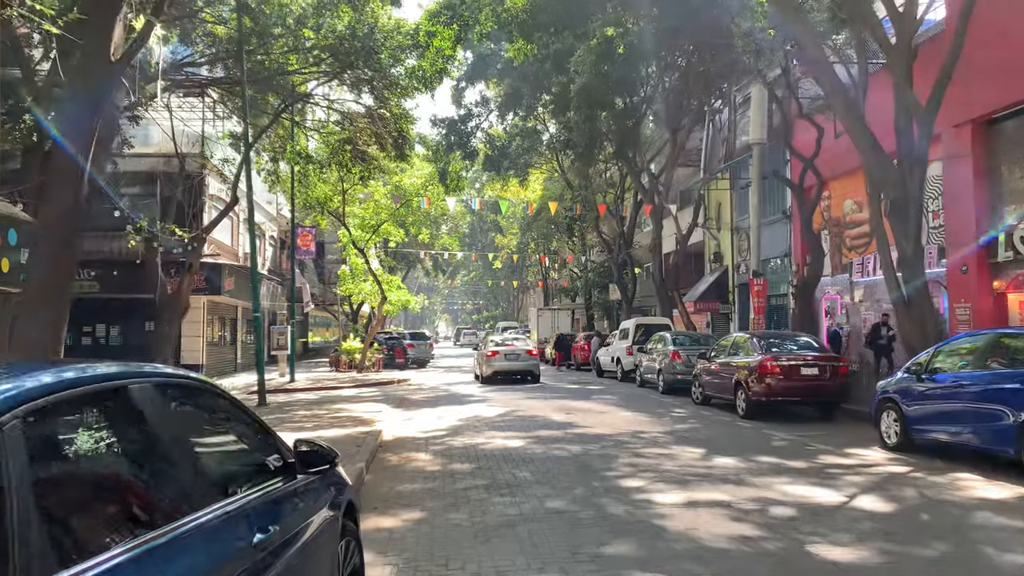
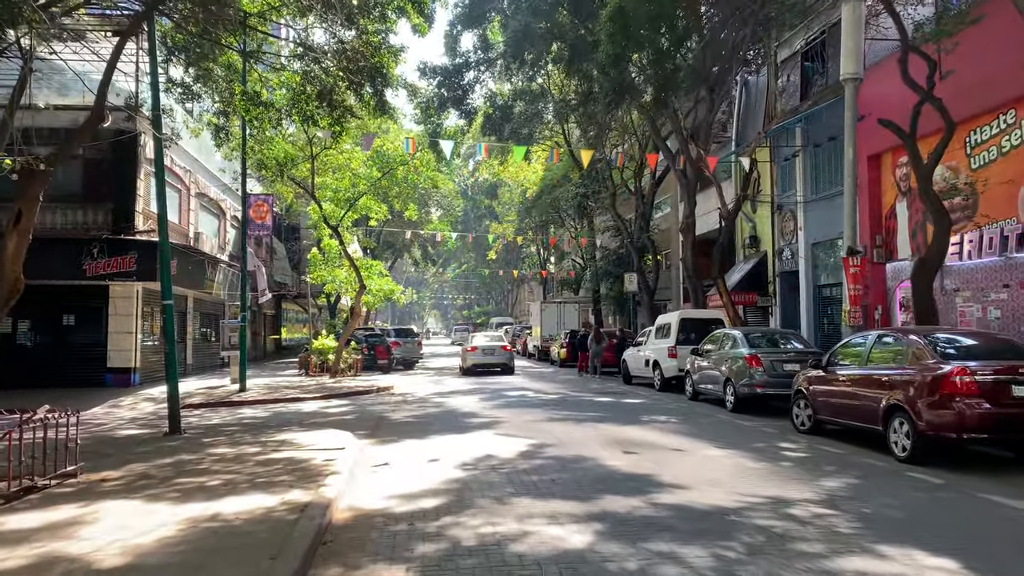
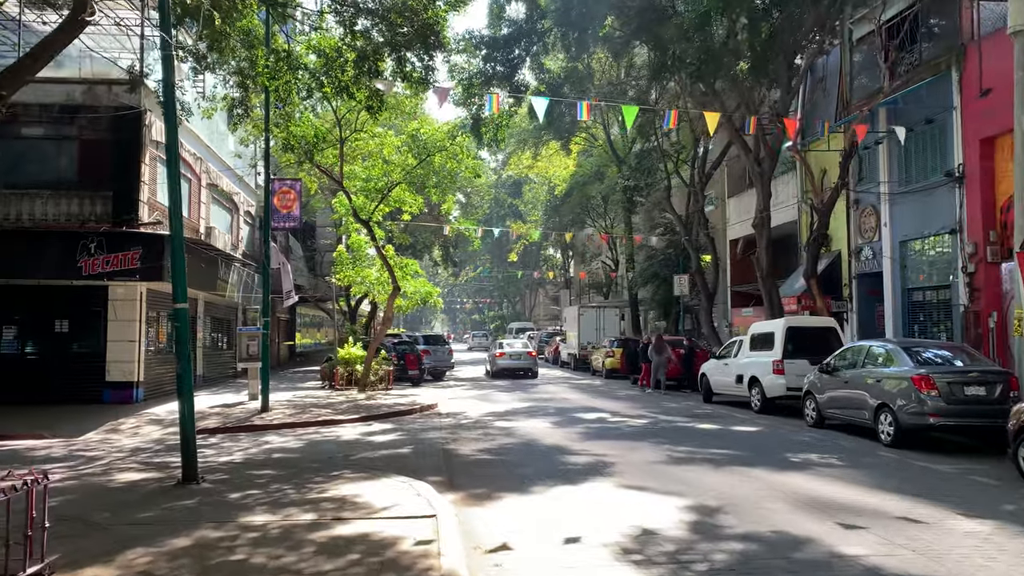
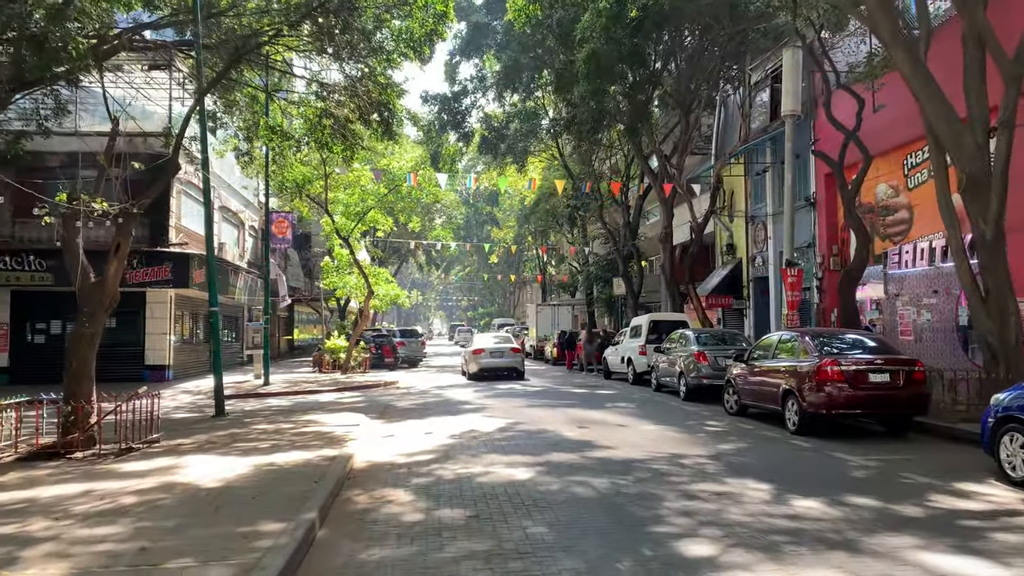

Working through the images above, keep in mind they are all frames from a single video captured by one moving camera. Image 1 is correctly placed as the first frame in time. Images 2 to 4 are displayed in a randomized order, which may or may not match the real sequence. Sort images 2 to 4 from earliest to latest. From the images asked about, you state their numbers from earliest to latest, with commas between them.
4, 2, 3
